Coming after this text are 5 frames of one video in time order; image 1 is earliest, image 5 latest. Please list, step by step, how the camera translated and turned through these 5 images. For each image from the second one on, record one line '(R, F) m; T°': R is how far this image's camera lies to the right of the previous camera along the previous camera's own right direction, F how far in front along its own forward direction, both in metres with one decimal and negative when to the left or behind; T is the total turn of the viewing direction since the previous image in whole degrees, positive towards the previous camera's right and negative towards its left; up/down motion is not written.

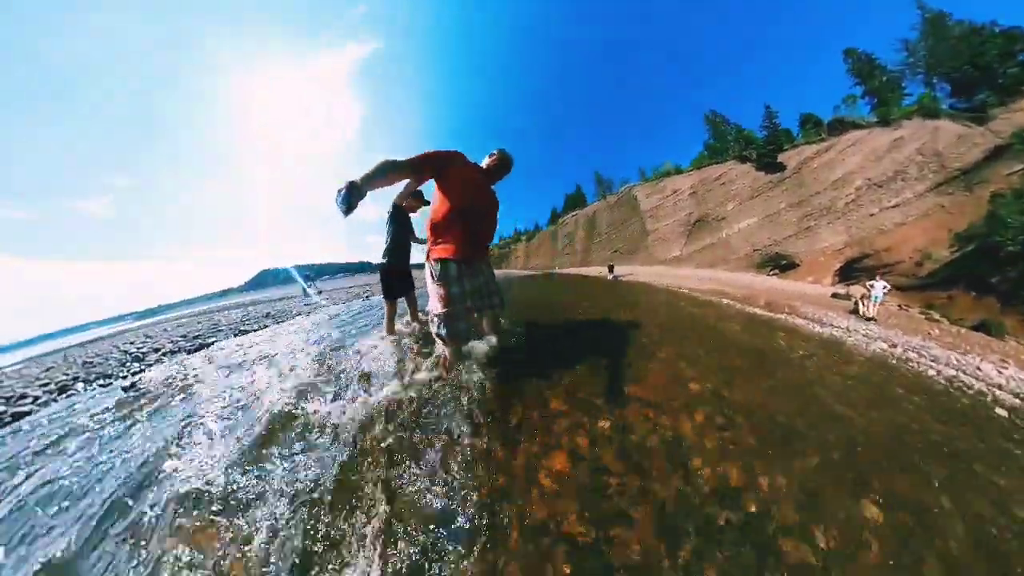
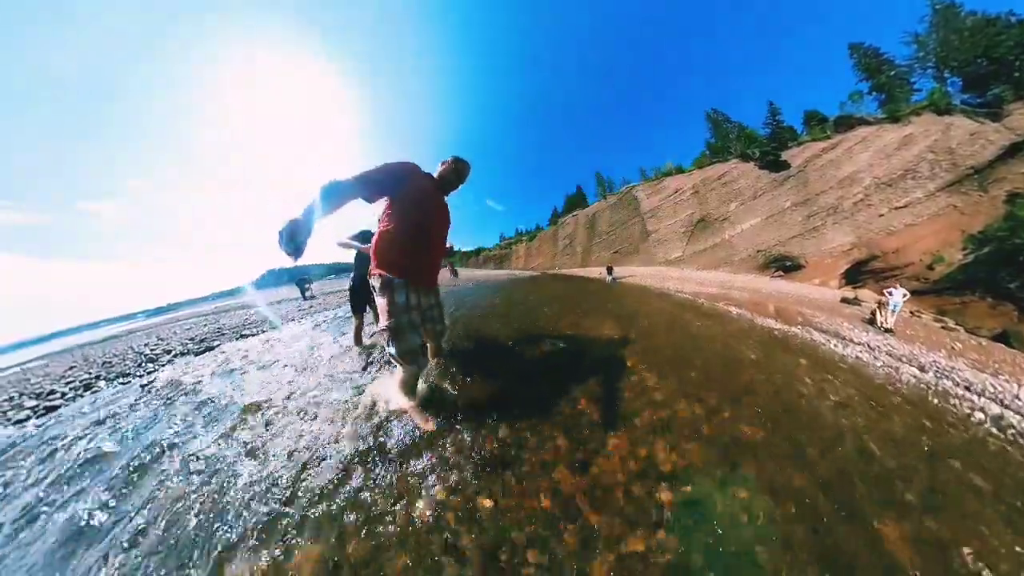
(+0.3, +0.7) m; 0°
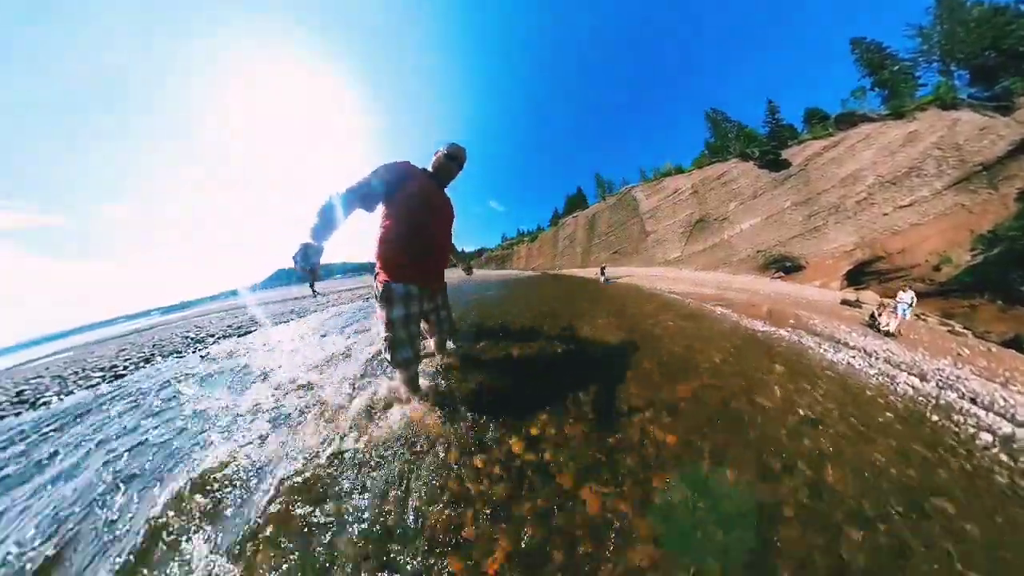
(+0.7, +0.7) m; 0°
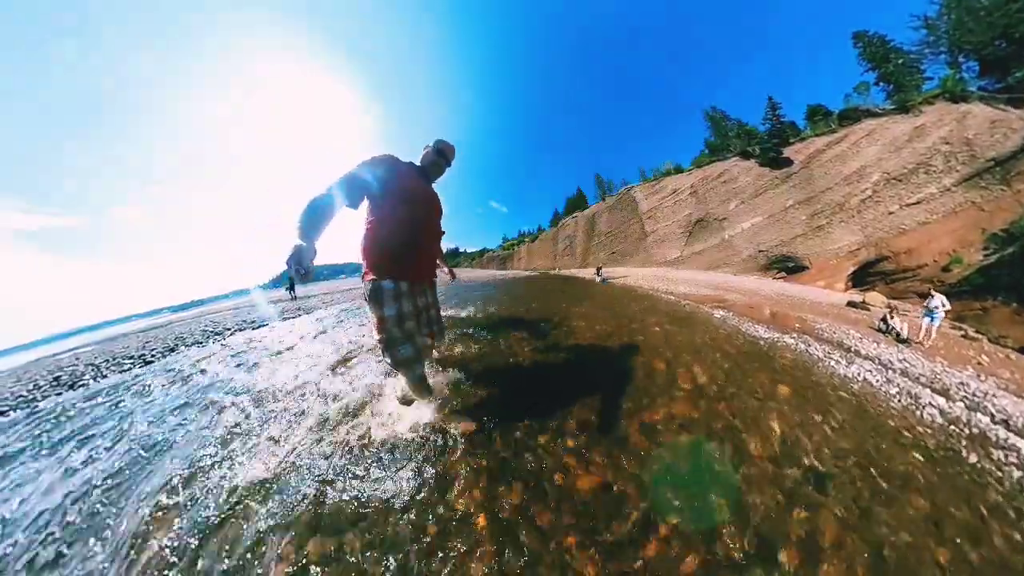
(+0.4, +0.7) m; 0°
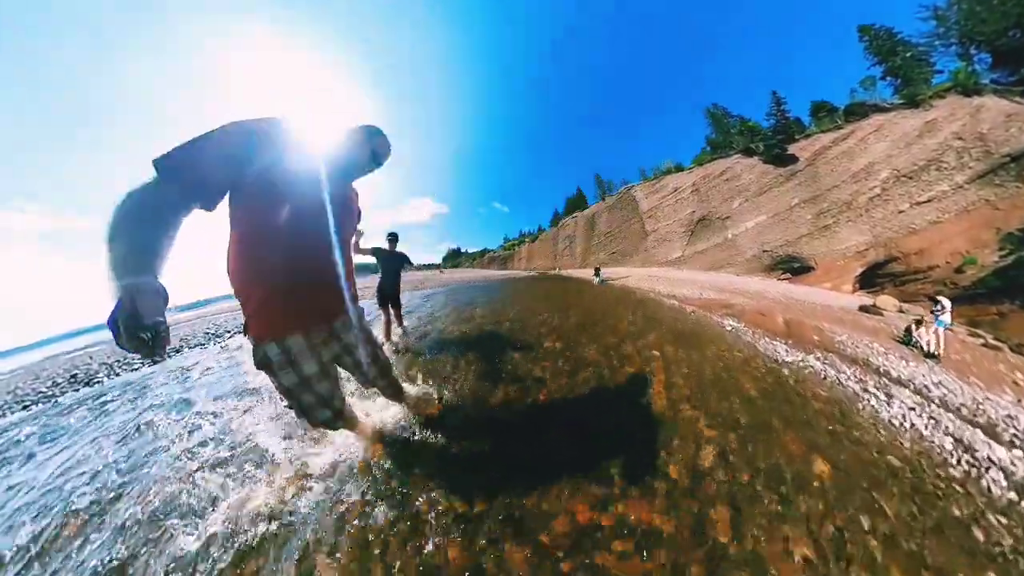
(+0.1, +0.6) m; 0°
